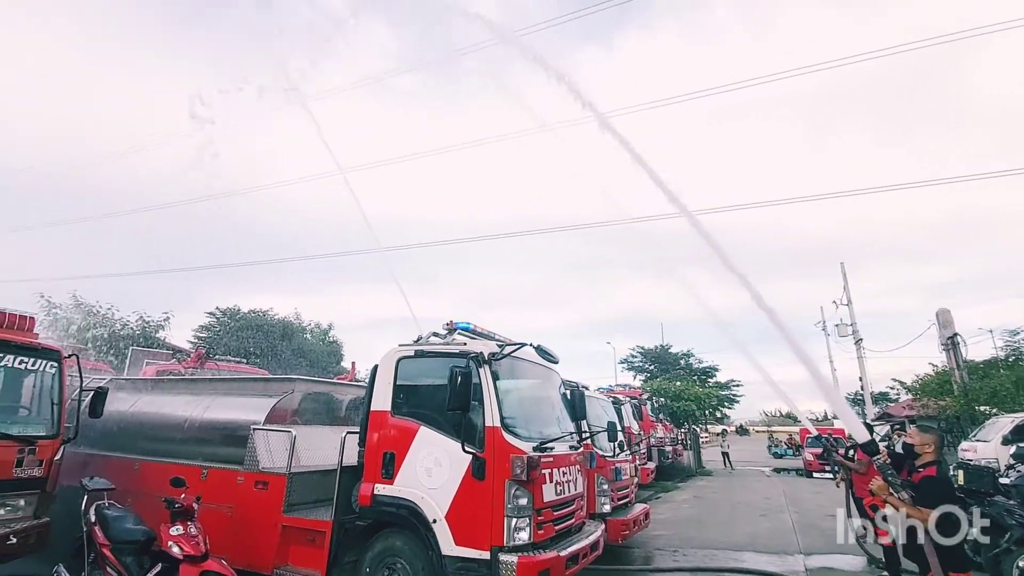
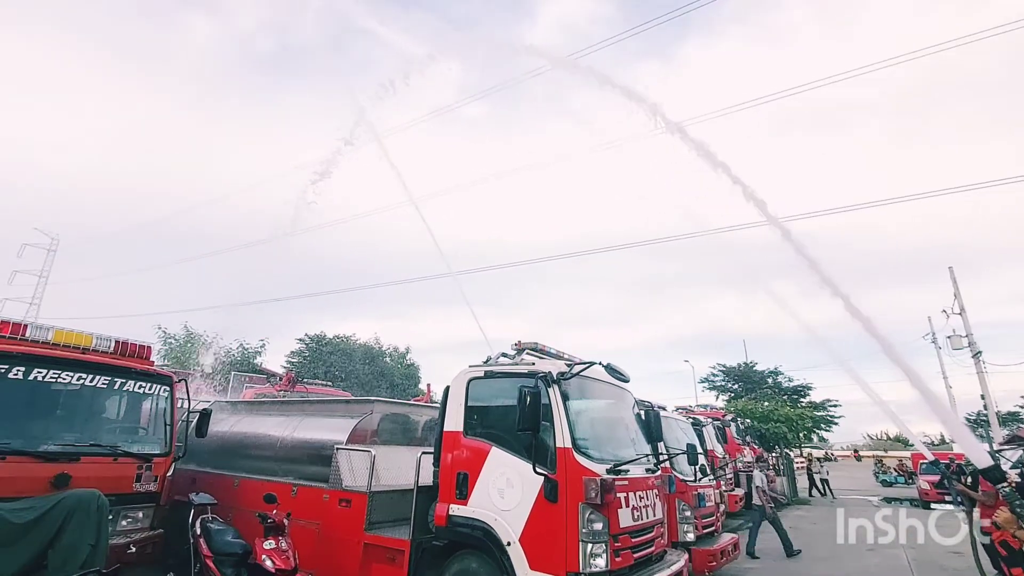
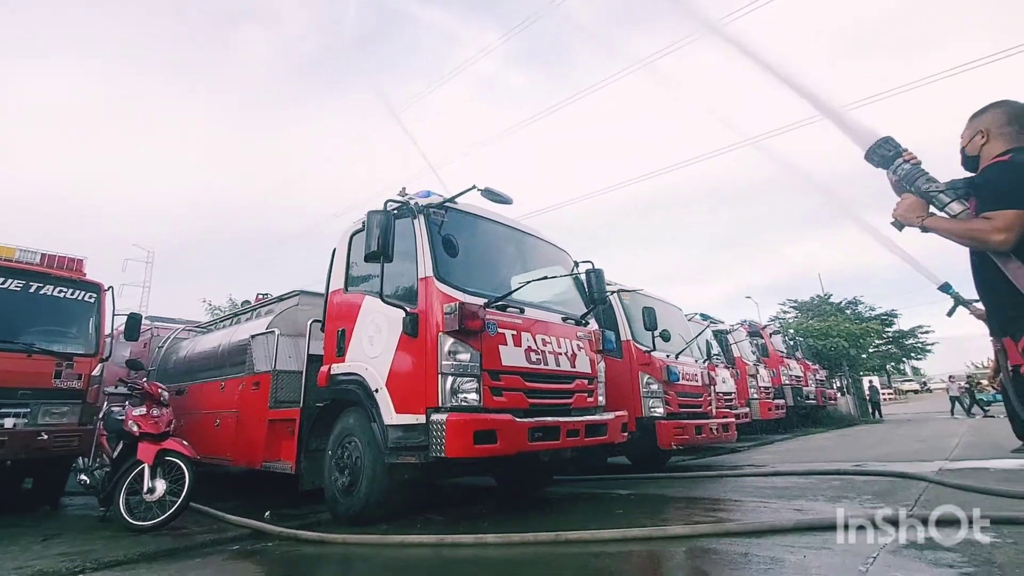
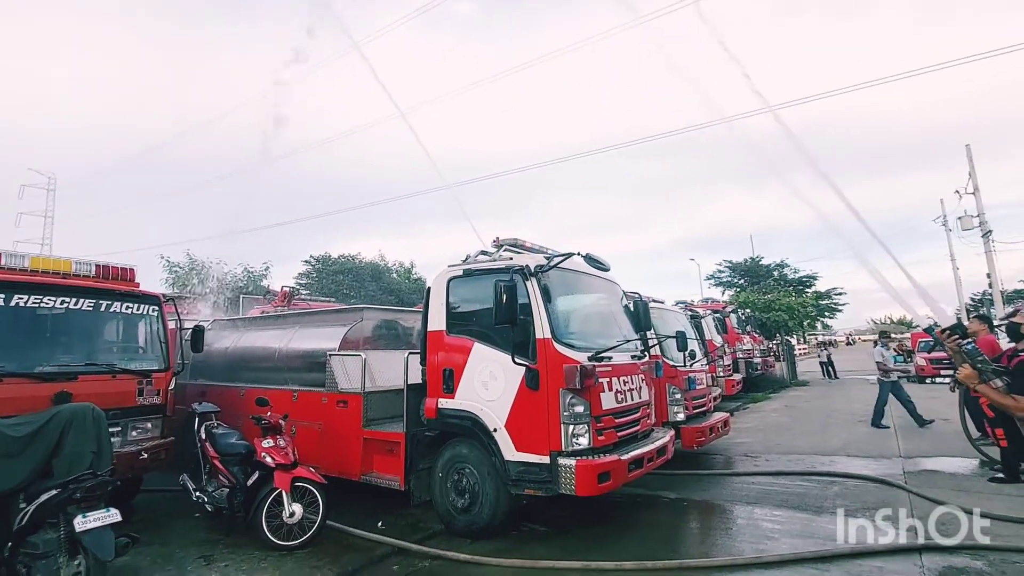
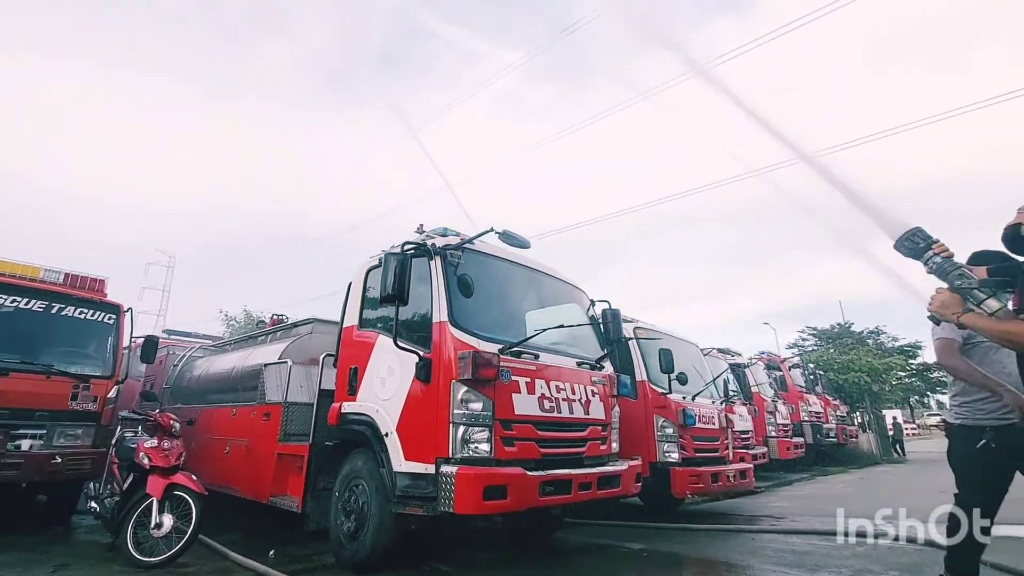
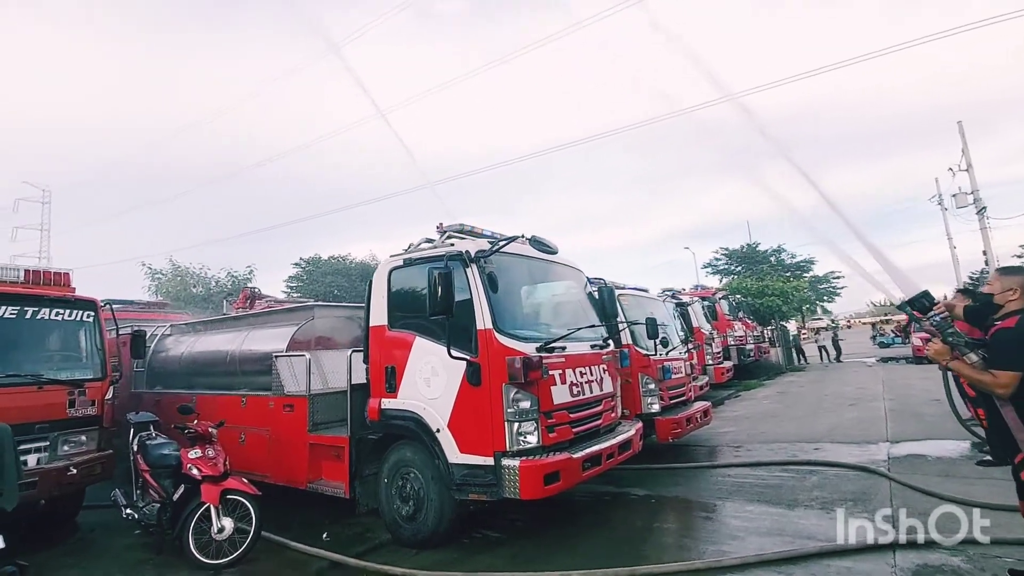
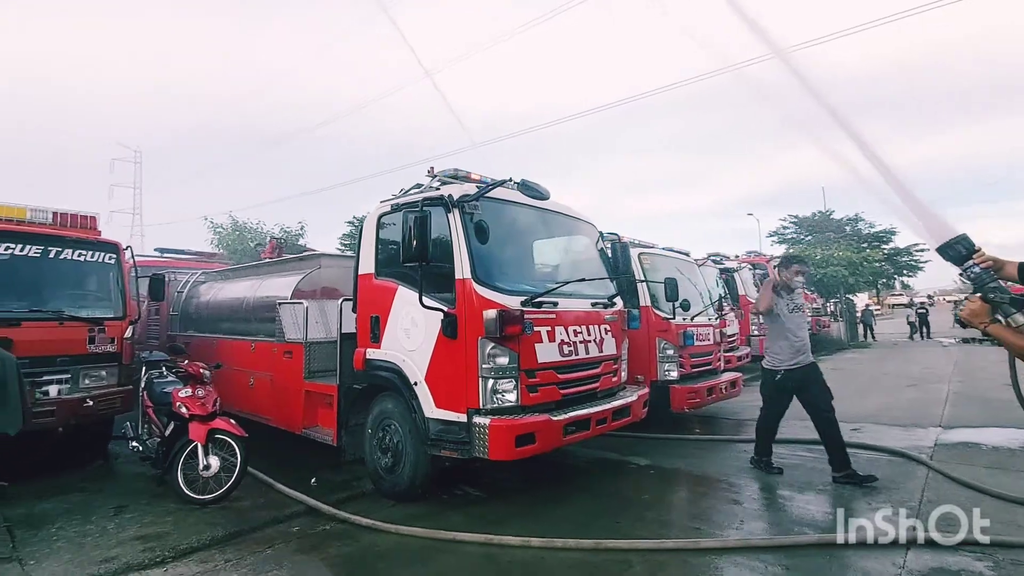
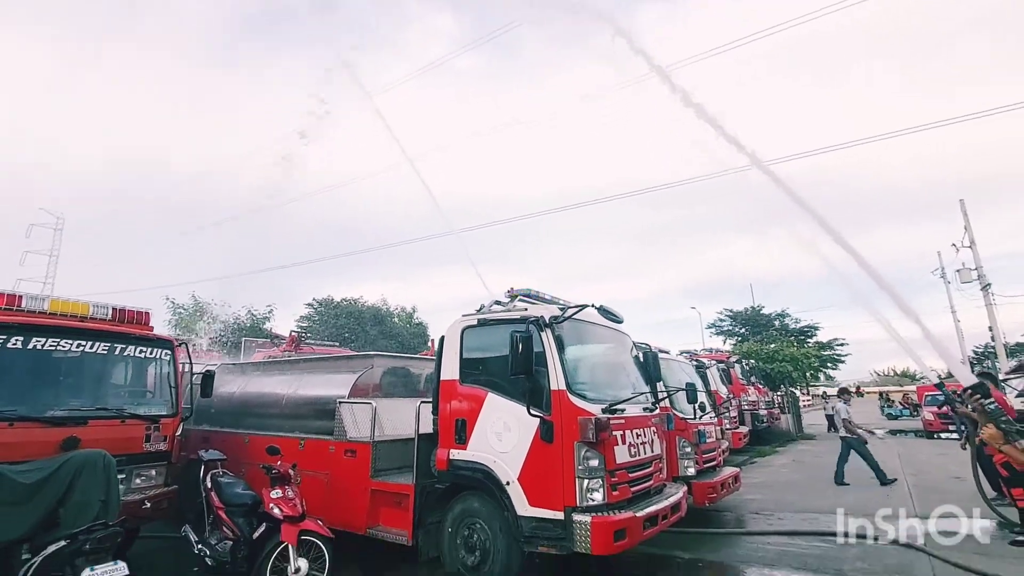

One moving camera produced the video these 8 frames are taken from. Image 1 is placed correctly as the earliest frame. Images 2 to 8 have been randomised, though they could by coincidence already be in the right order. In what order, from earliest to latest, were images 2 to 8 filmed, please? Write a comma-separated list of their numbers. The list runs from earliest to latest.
2, 8, 4, 6, 7, 5, 3
